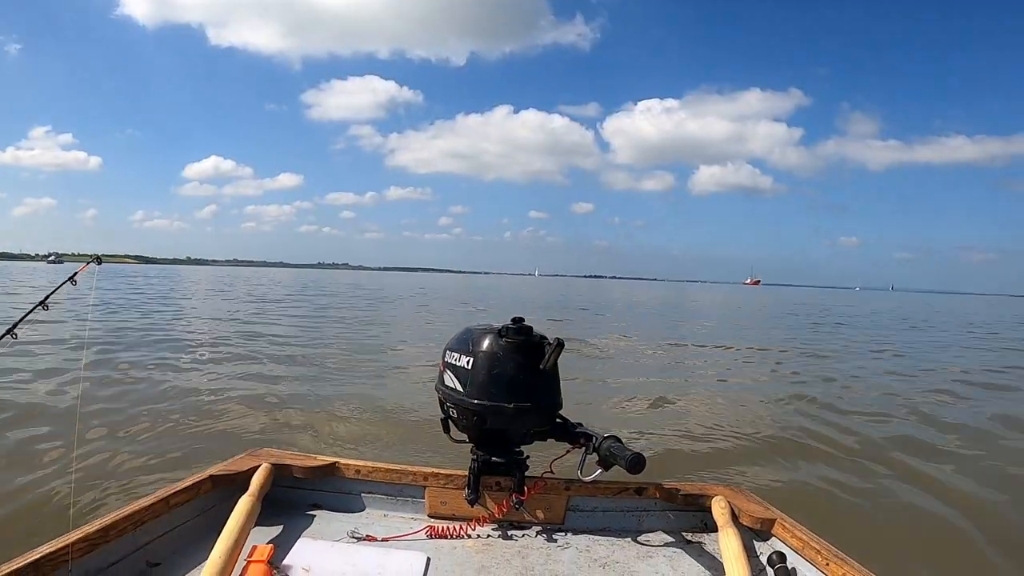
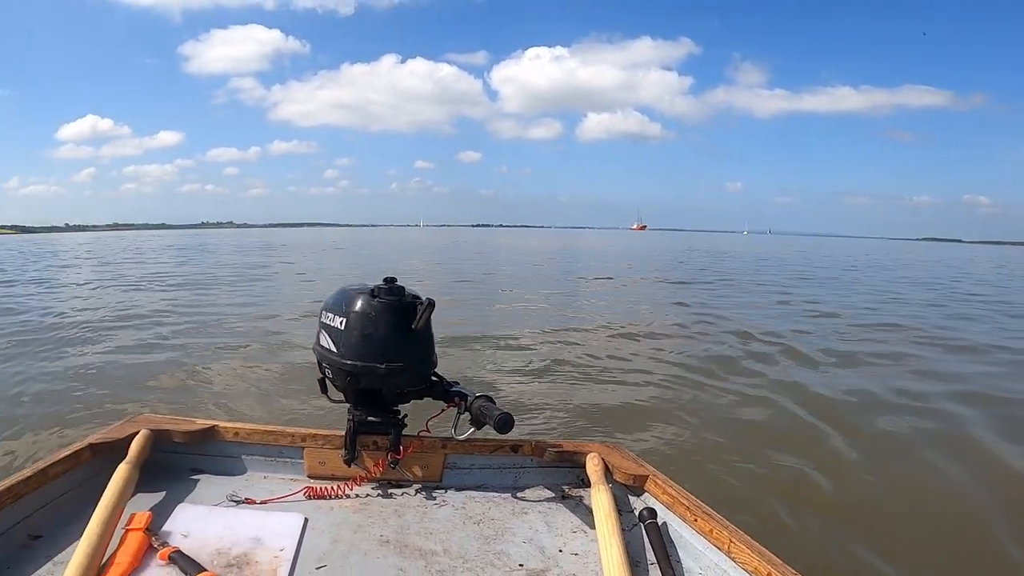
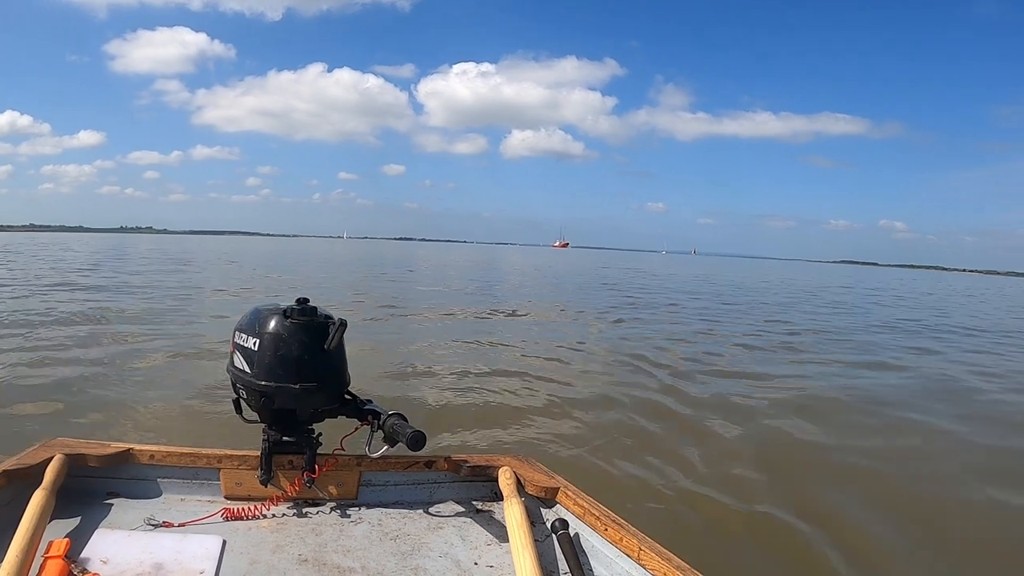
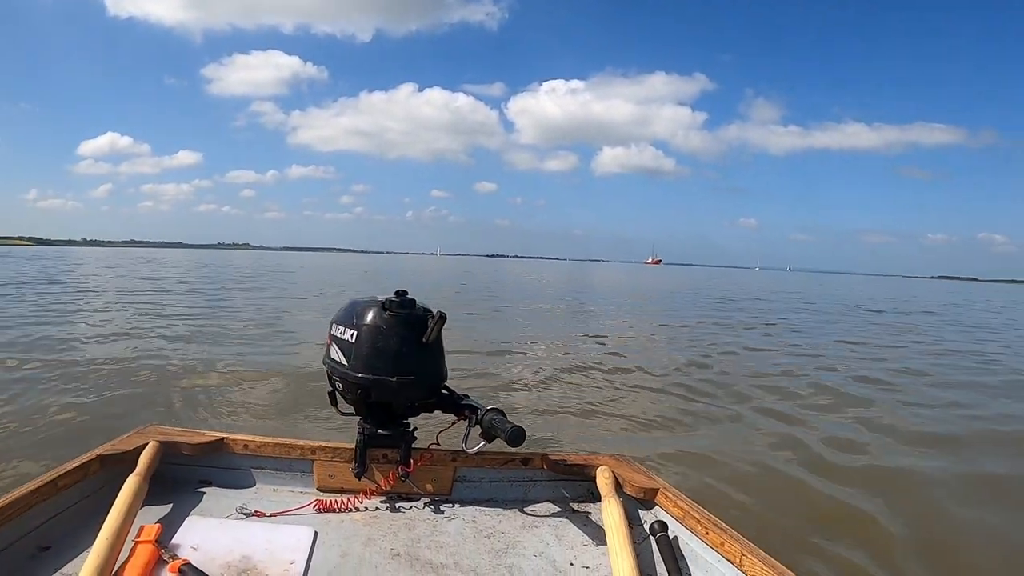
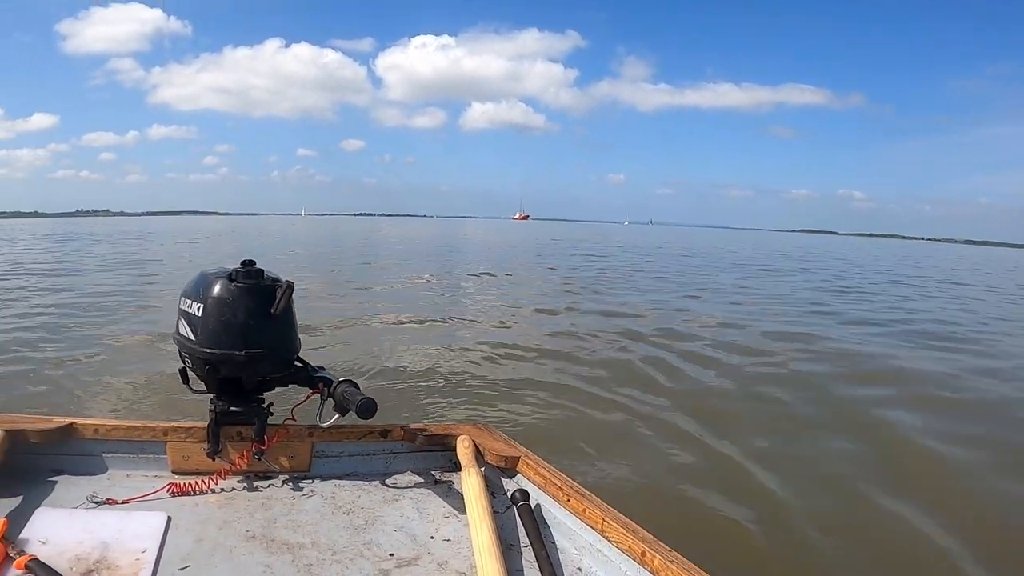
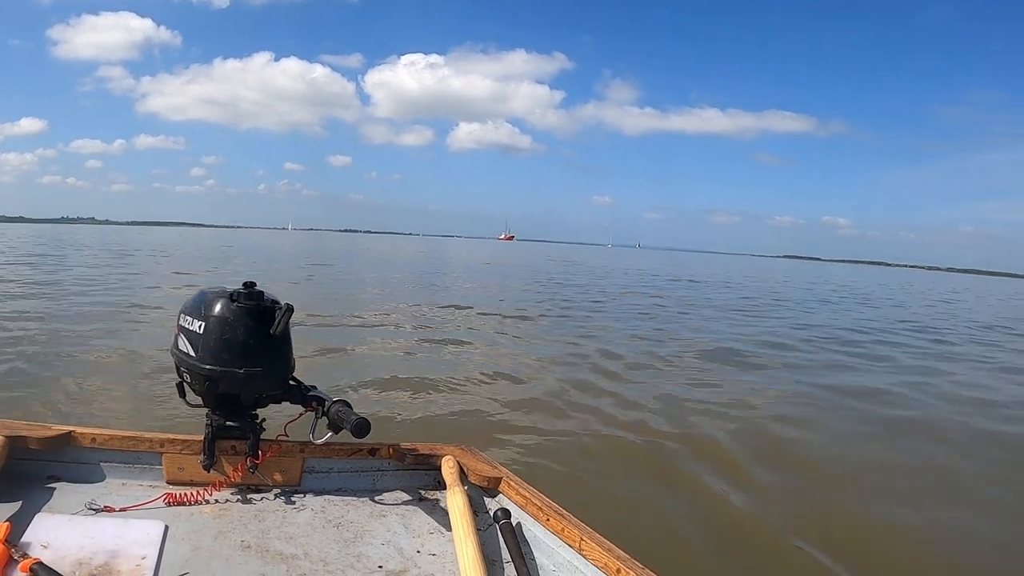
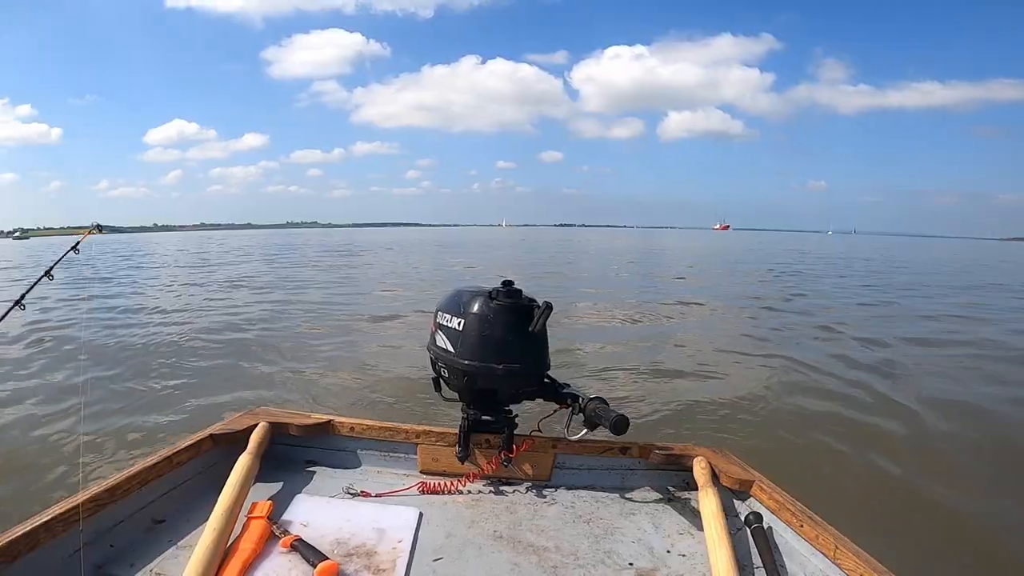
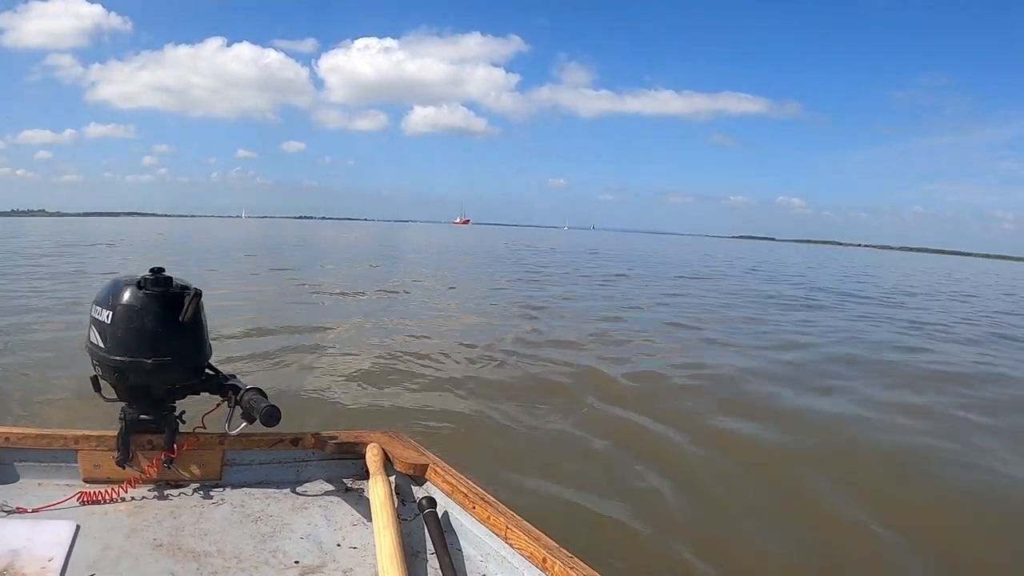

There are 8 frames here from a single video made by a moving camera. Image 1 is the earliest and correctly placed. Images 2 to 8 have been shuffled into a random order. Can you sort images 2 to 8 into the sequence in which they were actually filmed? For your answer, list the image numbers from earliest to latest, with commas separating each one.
4, 3, 6, 8, 5, 2, 7
